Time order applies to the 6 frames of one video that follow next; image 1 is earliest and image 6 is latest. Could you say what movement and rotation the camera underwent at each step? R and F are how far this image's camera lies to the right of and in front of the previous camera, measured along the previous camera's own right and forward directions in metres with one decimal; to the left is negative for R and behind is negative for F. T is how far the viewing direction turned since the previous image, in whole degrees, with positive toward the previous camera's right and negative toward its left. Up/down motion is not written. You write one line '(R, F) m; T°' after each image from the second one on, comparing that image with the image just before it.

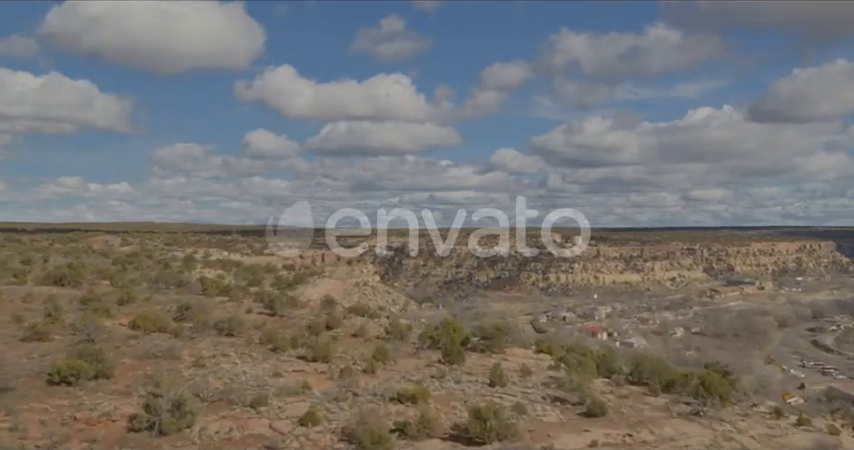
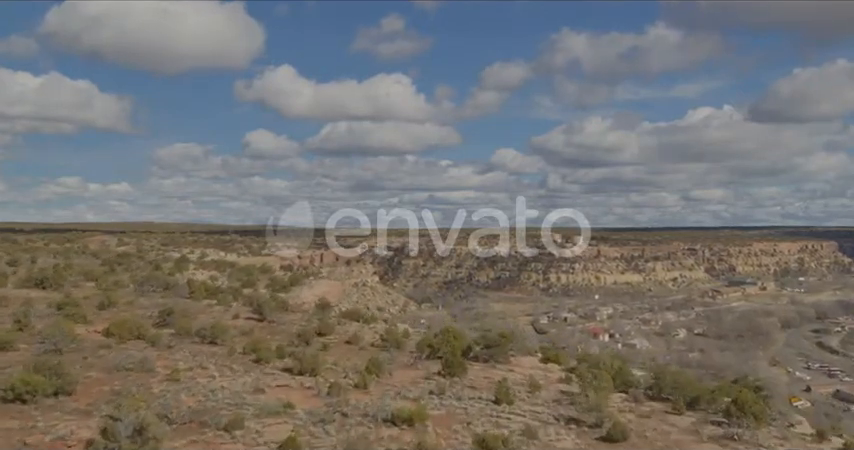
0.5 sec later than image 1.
(0.0, +0.5) m; 0°
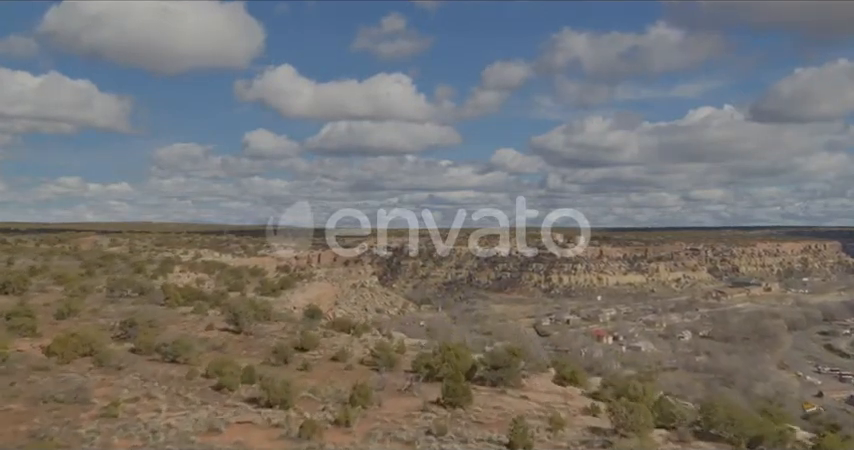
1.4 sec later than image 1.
(0.0, +1.0) m; 0°
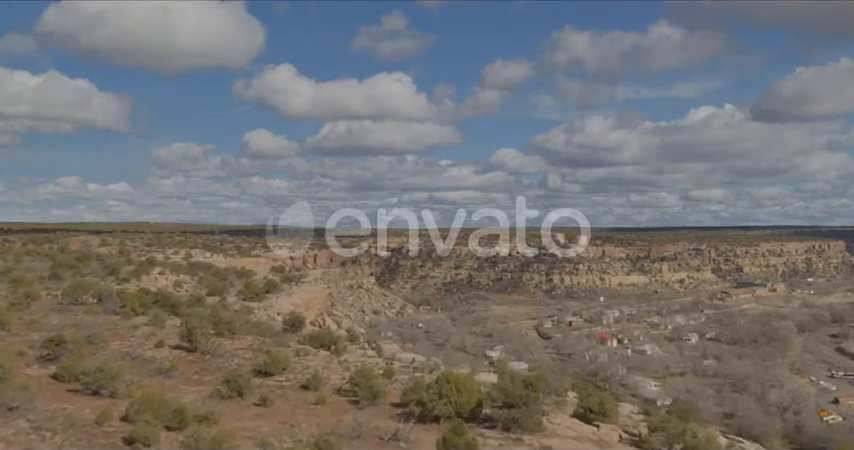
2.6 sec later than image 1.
(+0.1, +1.2) m; 0°
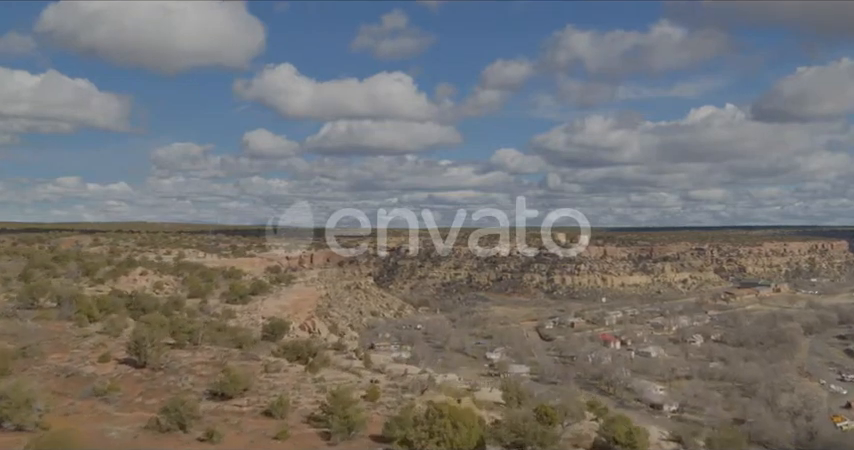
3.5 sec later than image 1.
(+0.1, +0.9) m; 0°
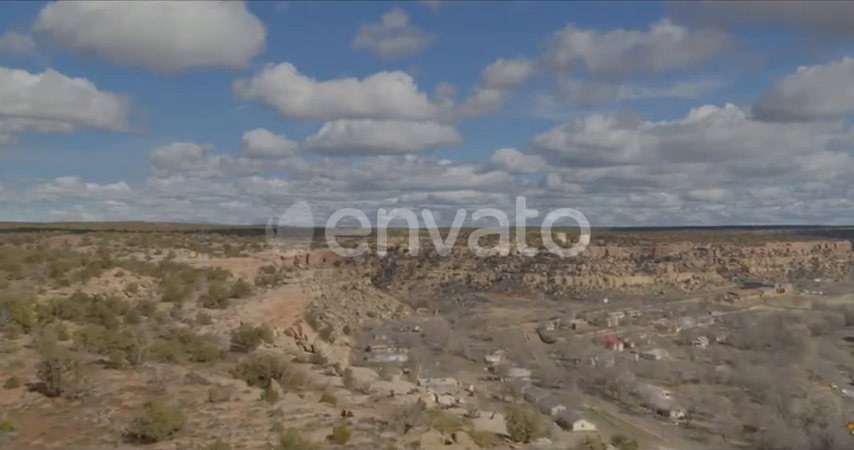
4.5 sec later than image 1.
(+0.1, +1.0) m; 0°
